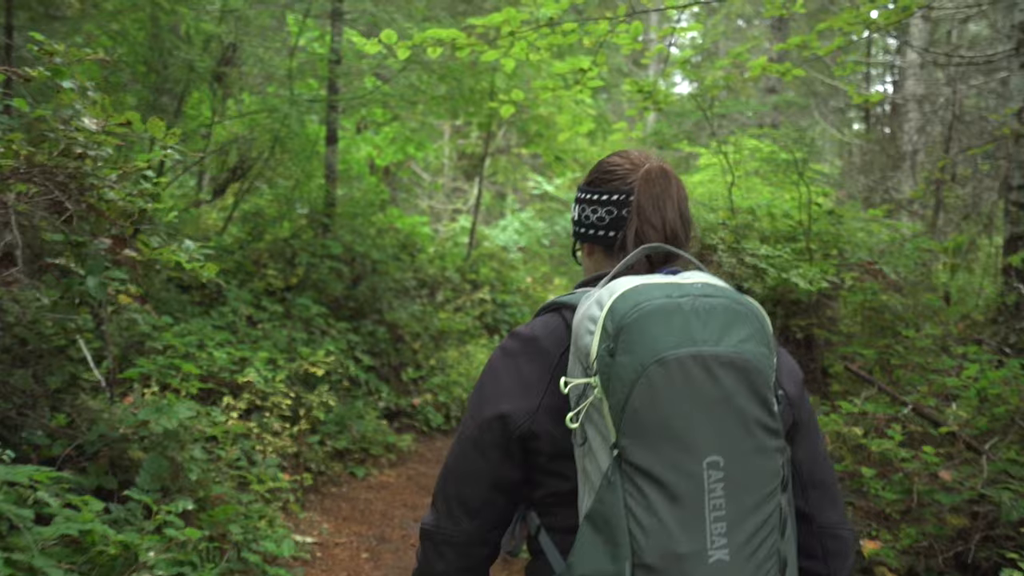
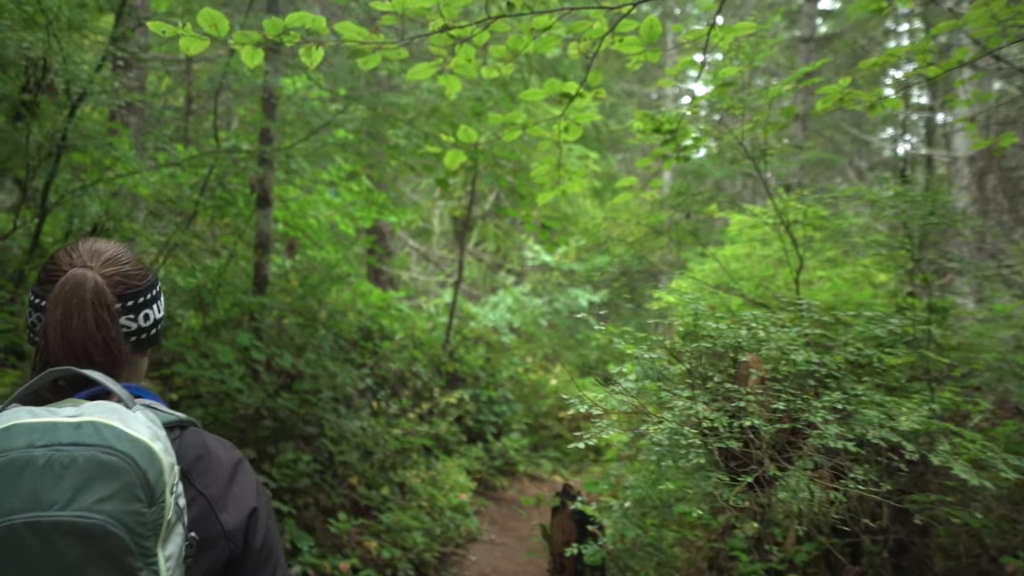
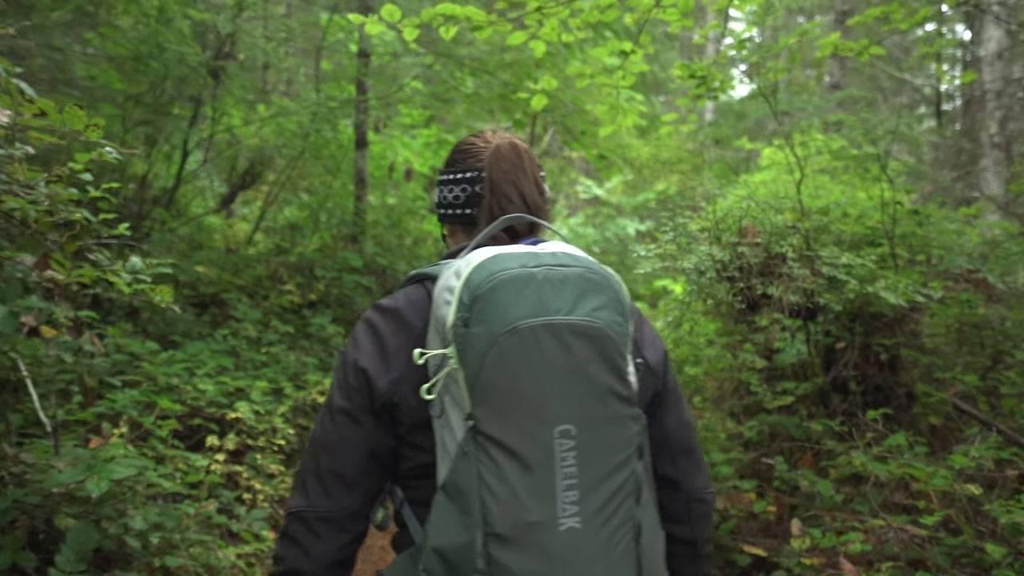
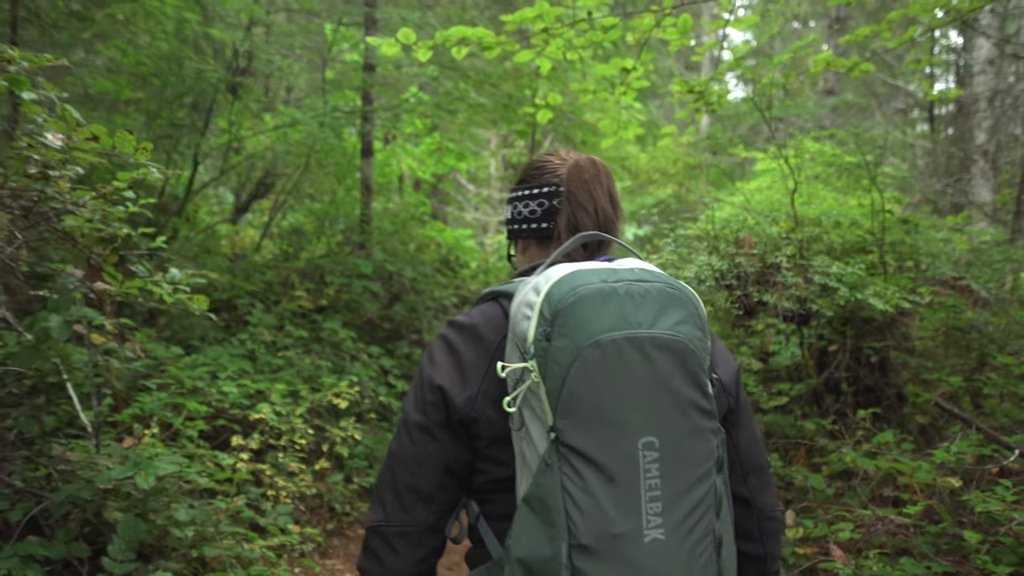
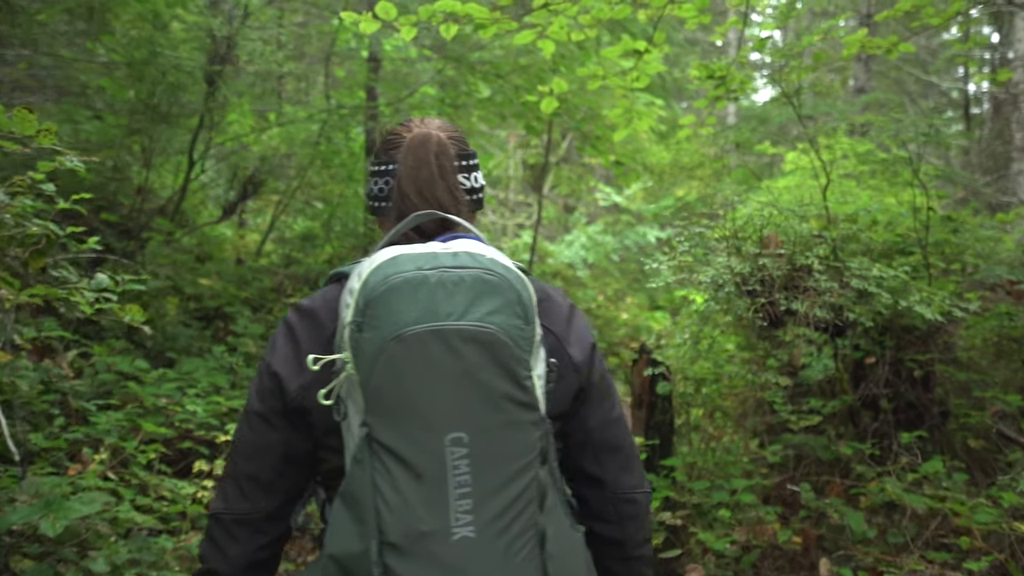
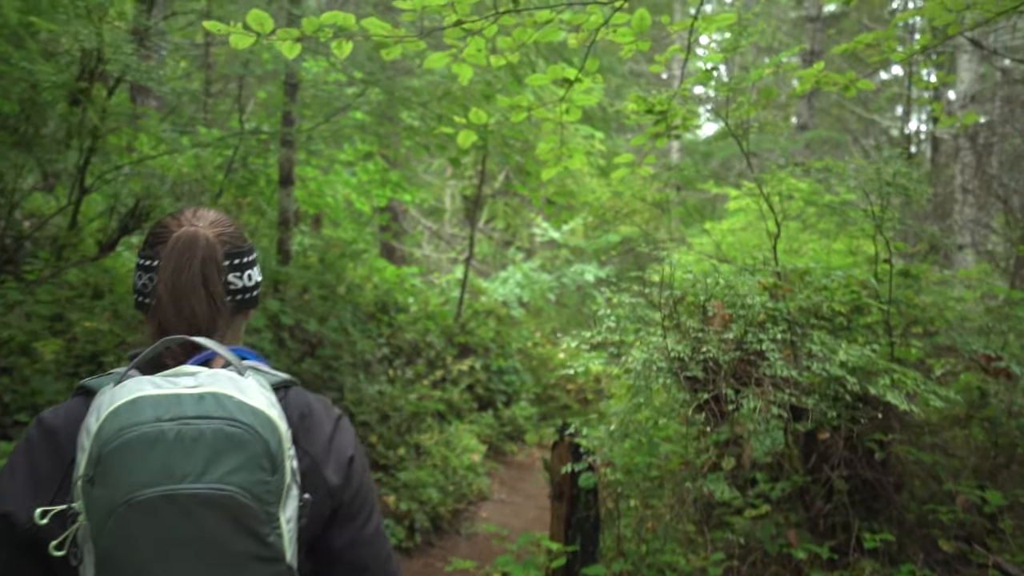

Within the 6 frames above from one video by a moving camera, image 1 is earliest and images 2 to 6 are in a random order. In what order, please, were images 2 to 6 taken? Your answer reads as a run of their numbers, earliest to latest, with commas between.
4, 3, 5, 6, 2
